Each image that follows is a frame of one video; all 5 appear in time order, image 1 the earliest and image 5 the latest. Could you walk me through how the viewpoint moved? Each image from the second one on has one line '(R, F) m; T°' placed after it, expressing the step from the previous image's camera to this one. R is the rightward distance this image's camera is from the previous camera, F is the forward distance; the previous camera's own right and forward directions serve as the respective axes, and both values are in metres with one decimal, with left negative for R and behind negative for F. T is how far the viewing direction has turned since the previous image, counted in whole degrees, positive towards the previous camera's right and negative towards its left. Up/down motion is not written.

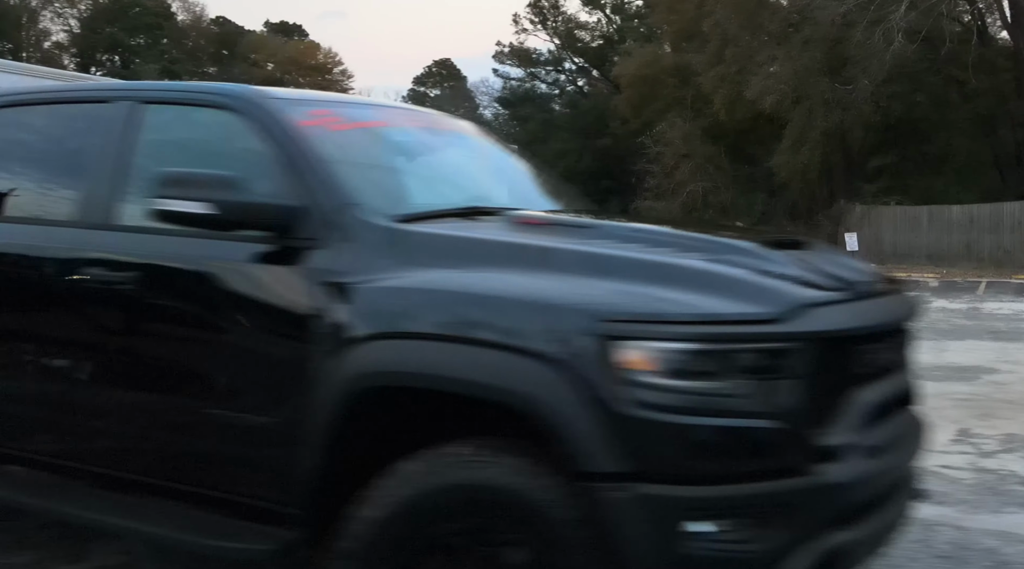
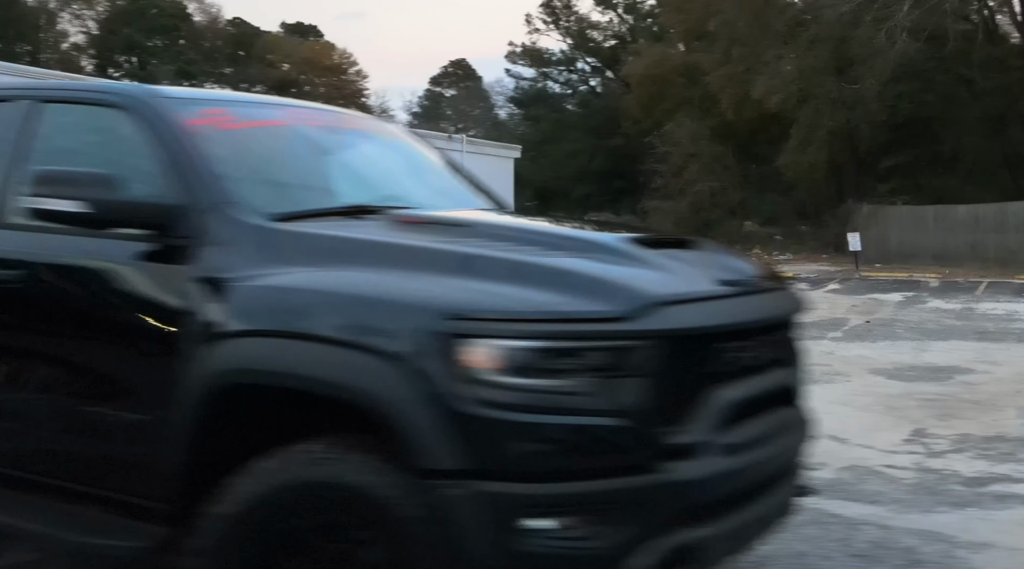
(+0.4, 0.0) m; 0°
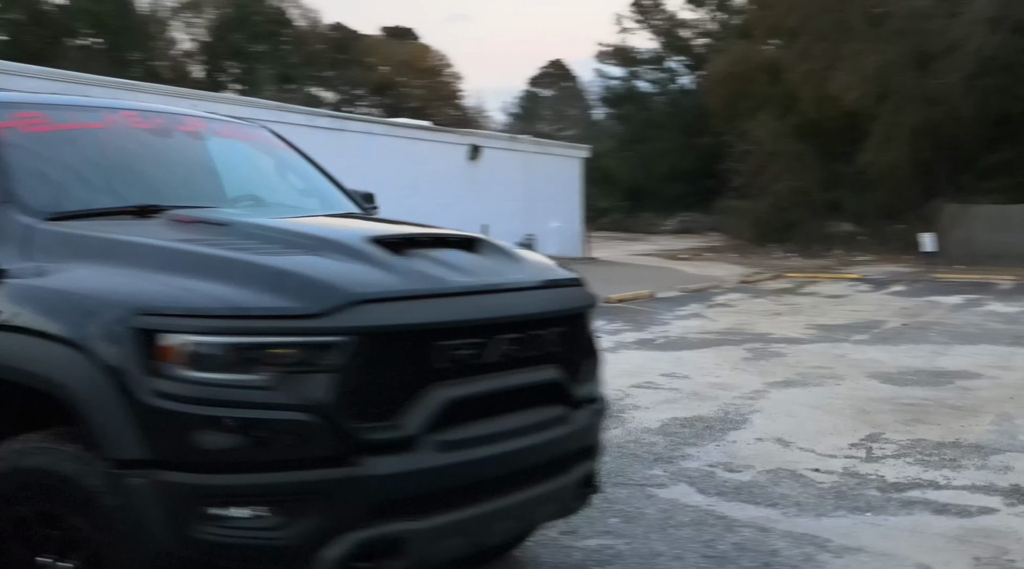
(+0.9, 0.0) m; -3°
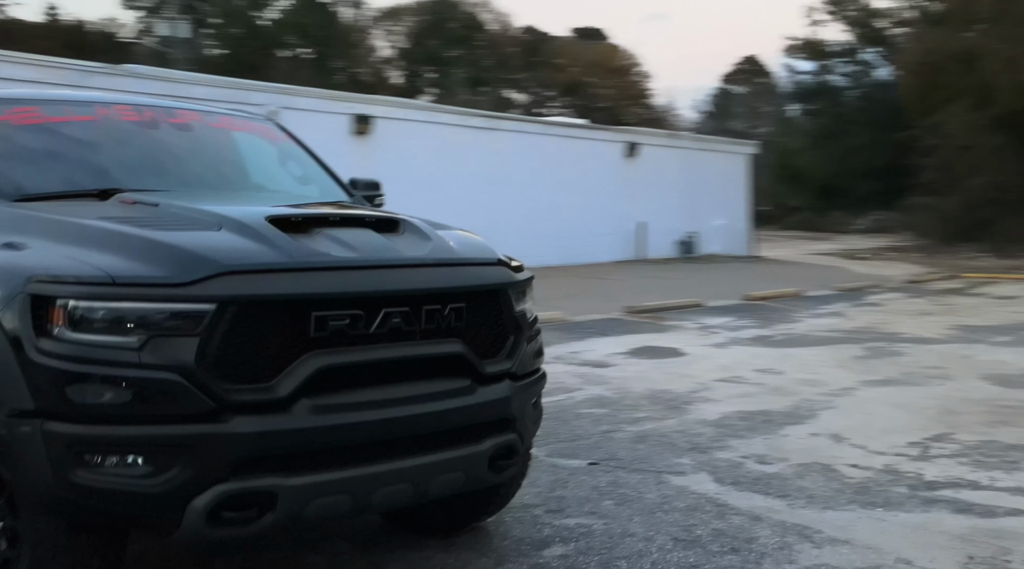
(+0.8, -0.1) m; -8°
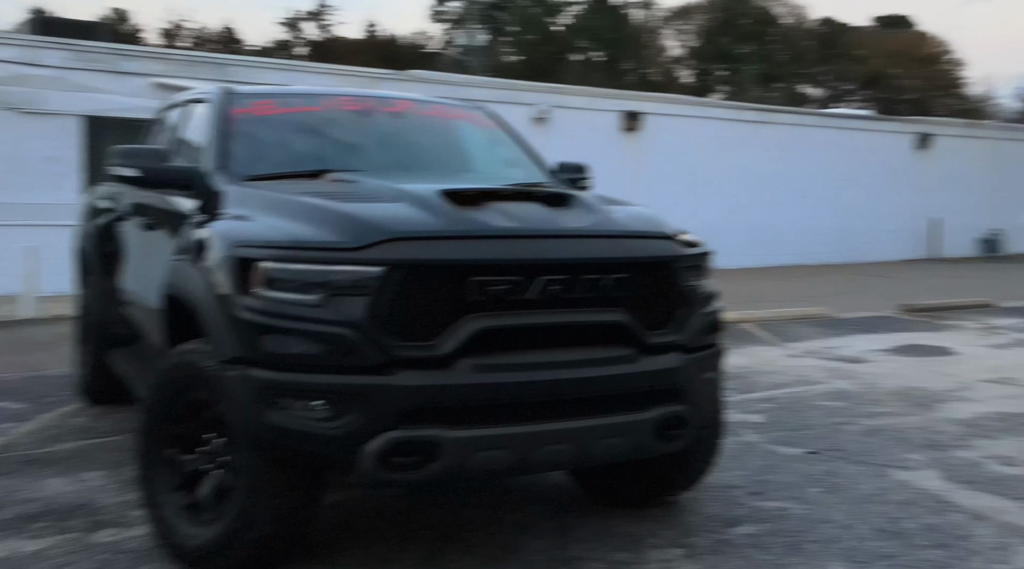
(+0.3, -0.1) m; -16°
